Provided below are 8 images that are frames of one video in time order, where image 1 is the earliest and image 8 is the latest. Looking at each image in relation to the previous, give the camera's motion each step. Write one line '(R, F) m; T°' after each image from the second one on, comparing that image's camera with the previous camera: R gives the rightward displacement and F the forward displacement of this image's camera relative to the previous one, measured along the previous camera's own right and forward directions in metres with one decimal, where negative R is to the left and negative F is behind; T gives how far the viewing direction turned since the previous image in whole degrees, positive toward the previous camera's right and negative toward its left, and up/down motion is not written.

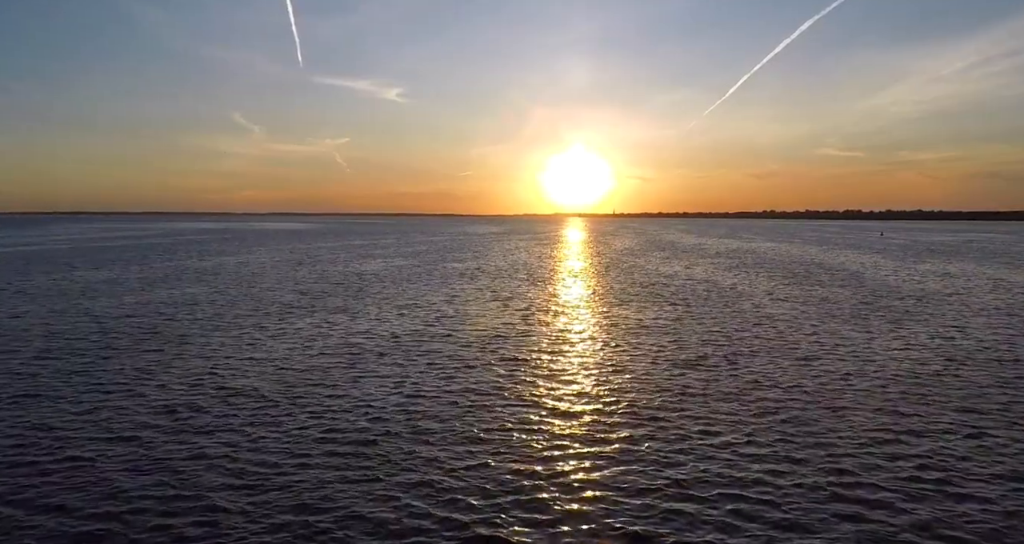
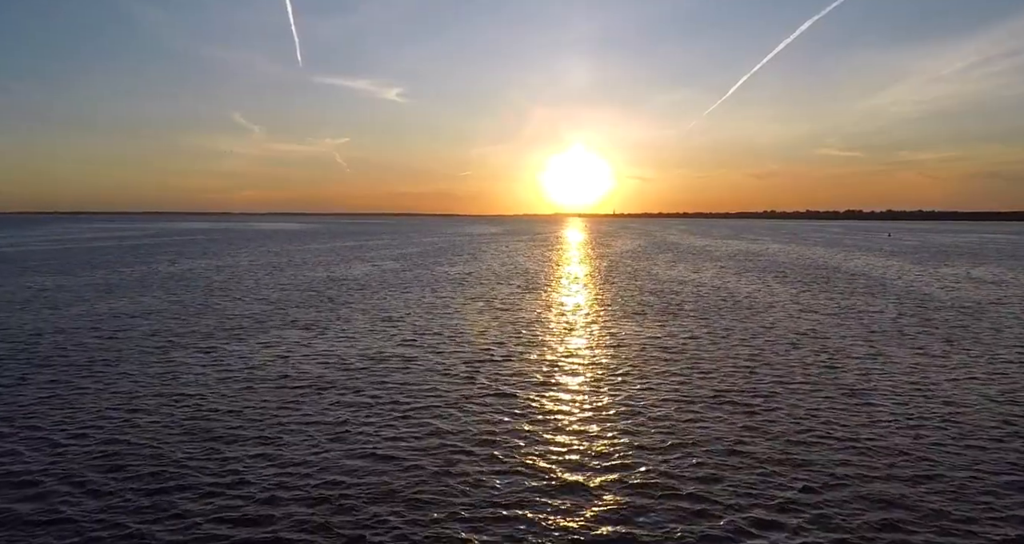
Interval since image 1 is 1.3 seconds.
(+0.3, +3.8) m; 0°
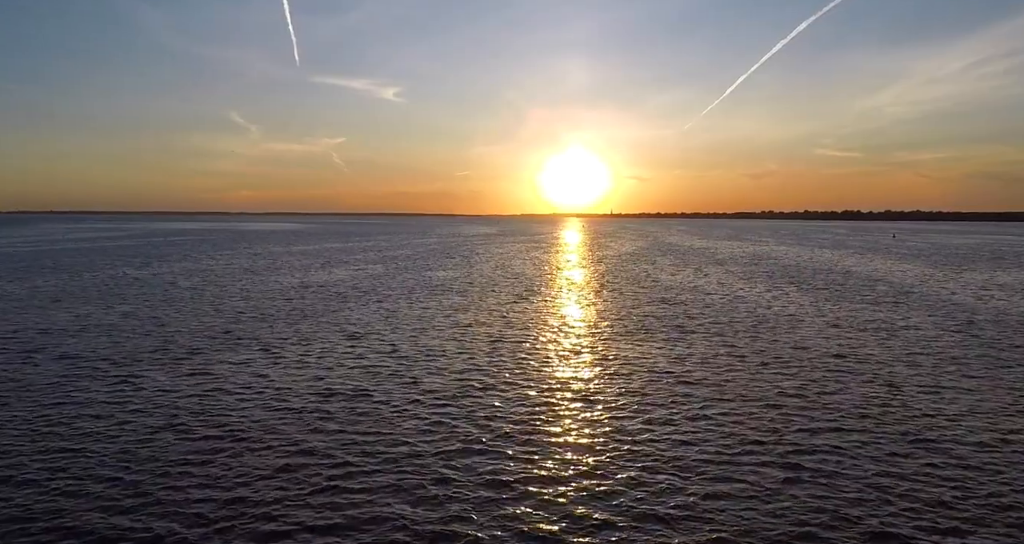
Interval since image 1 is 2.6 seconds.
(+0.4, +3.7) m; 0°
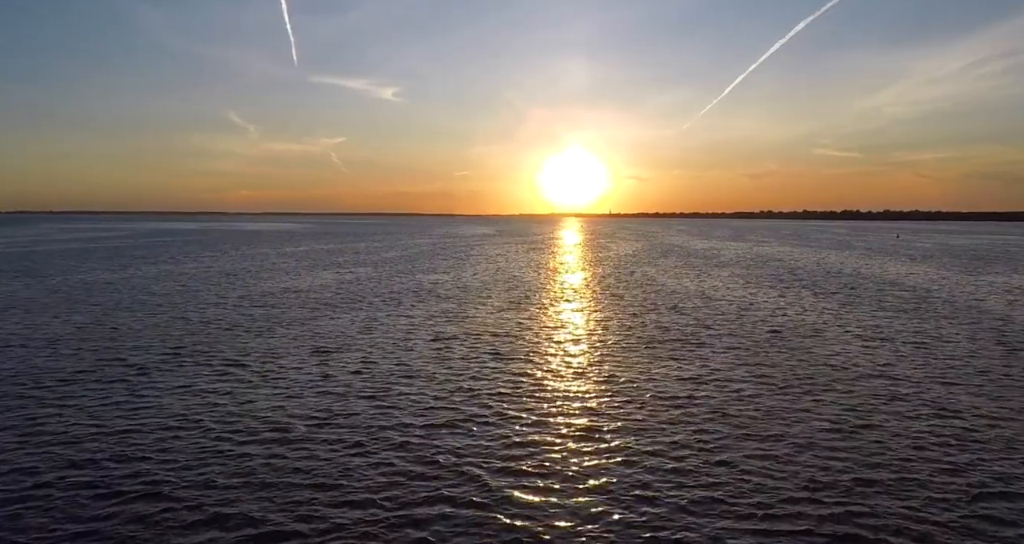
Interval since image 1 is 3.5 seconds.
(+0.2, +2.5) m; 0°
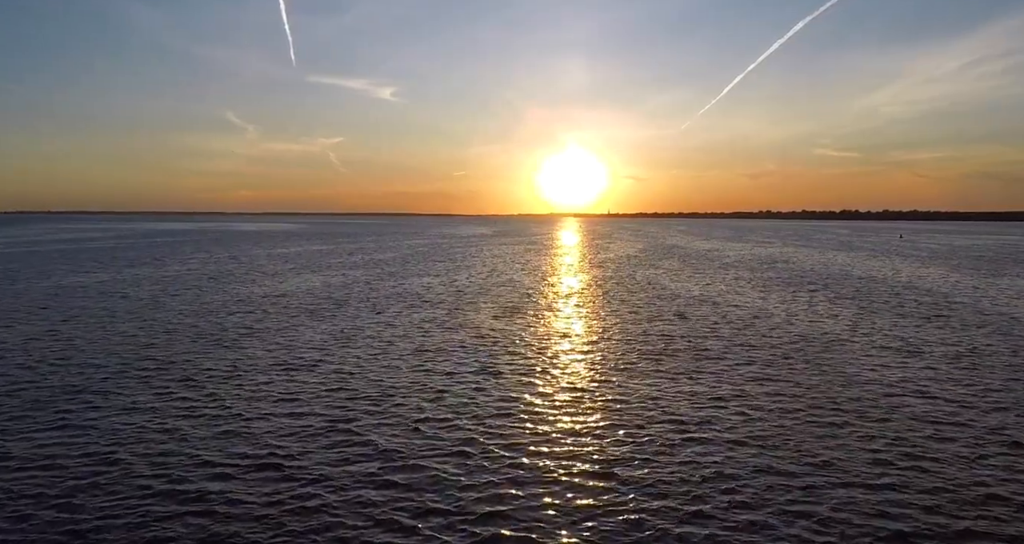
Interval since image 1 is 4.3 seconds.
(+0.2, +2.2) m; 0°
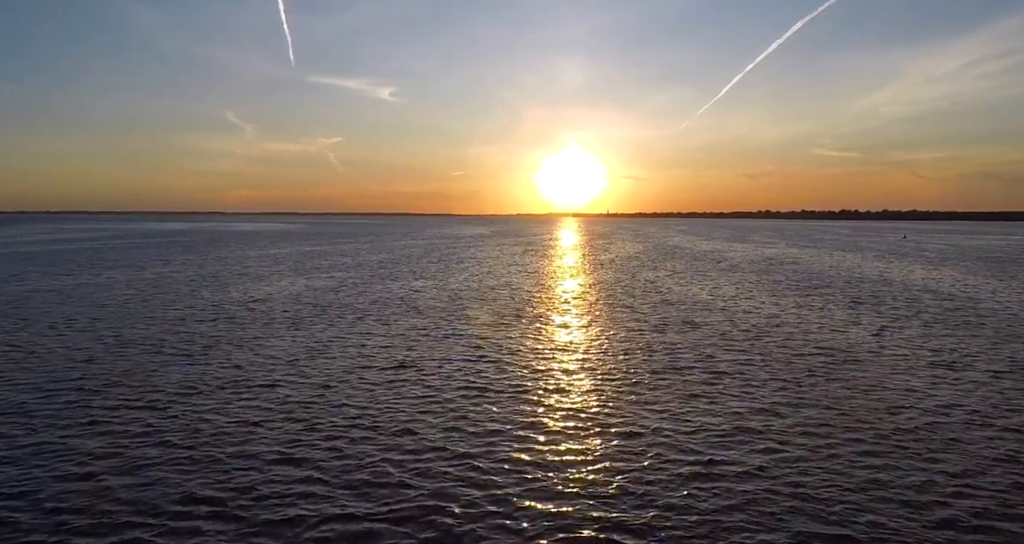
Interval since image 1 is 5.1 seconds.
(+0.2, +2.3) m; 0°
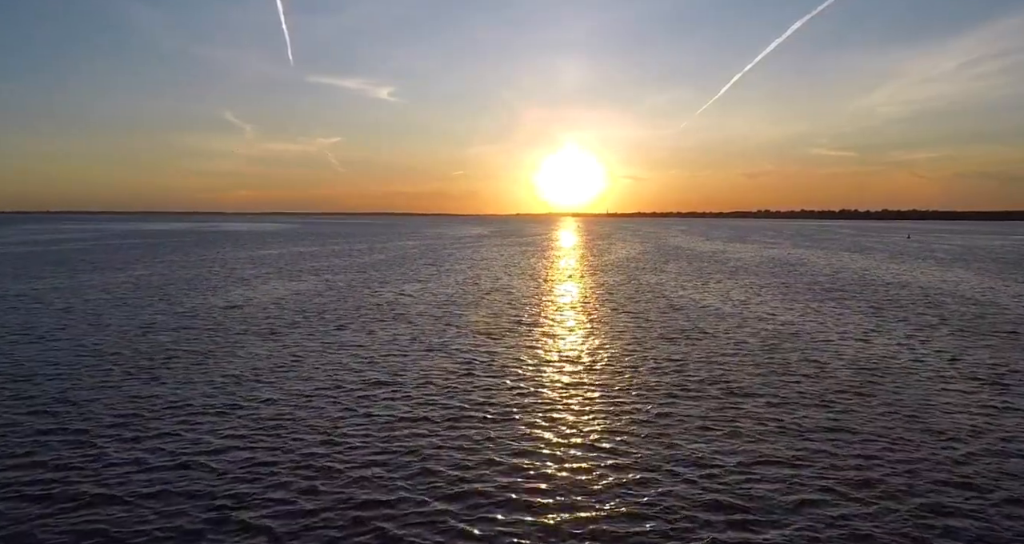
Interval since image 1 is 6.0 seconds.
(+0.1, +2.1) m; 0°
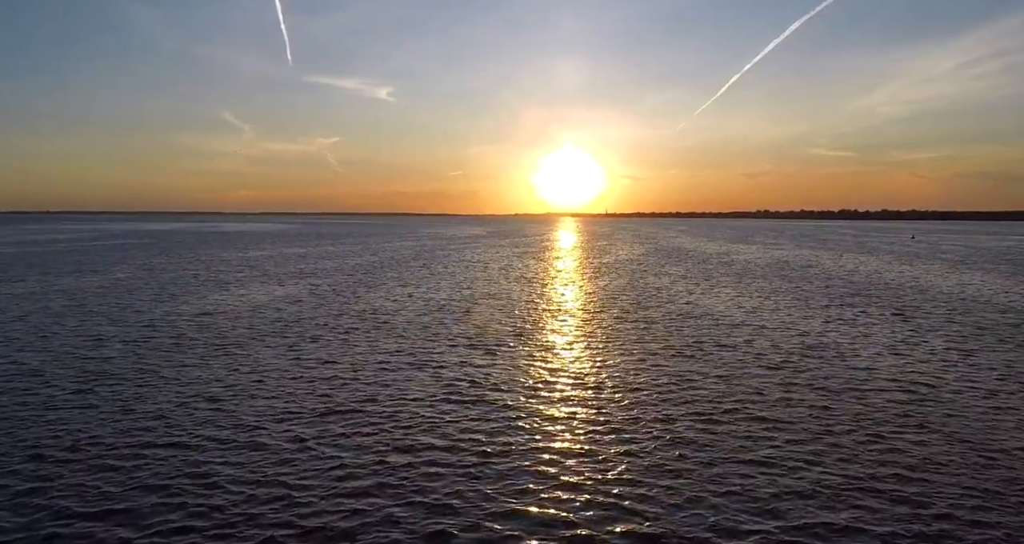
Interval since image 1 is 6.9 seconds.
(+0.1, +2.3) m; 0°
